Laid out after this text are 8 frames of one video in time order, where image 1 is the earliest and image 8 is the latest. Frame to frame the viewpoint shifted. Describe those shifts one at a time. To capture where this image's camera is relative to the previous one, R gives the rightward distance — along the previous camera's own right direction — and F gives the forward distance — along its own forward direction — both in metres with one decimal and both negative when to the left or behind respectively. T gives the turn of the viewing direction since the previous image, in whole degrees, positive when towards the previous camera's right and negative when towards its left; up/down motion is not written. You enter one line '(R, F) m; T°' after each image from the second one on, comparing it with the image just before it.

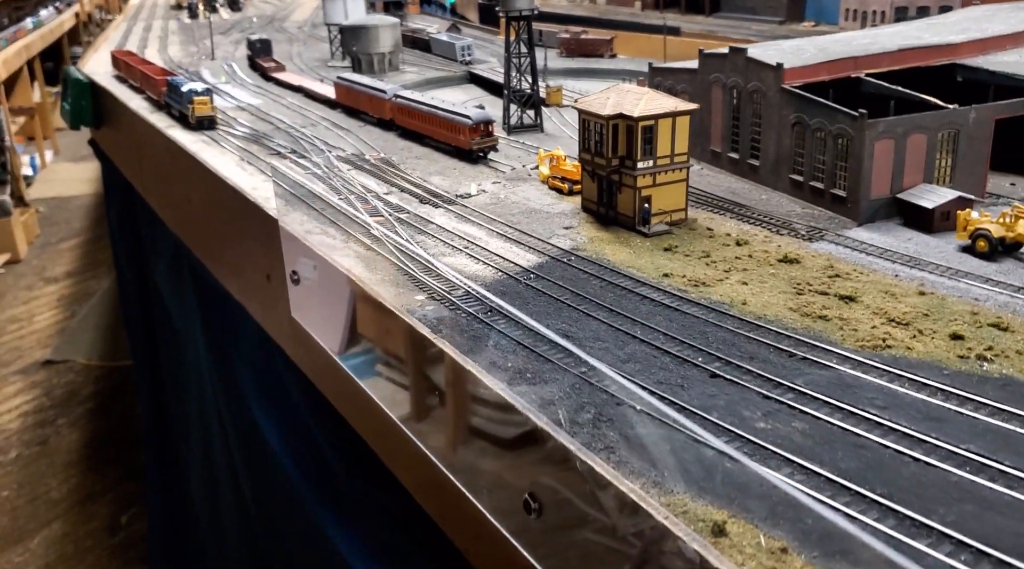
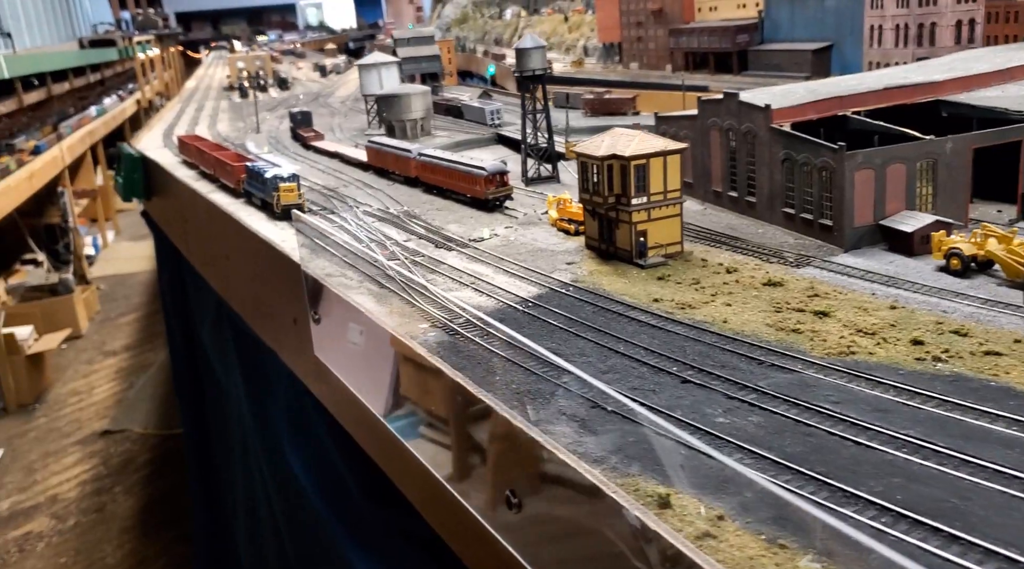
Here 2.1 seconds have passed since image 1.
(+0.9, -1.0) m; -3°
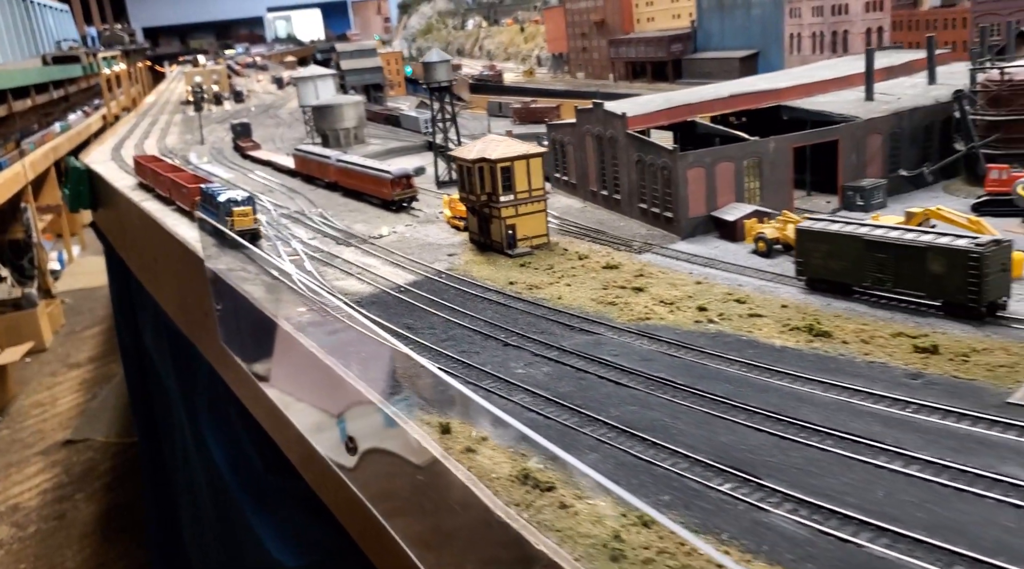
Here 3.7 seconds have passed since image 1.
(+1.9, -2.2) m; +1°
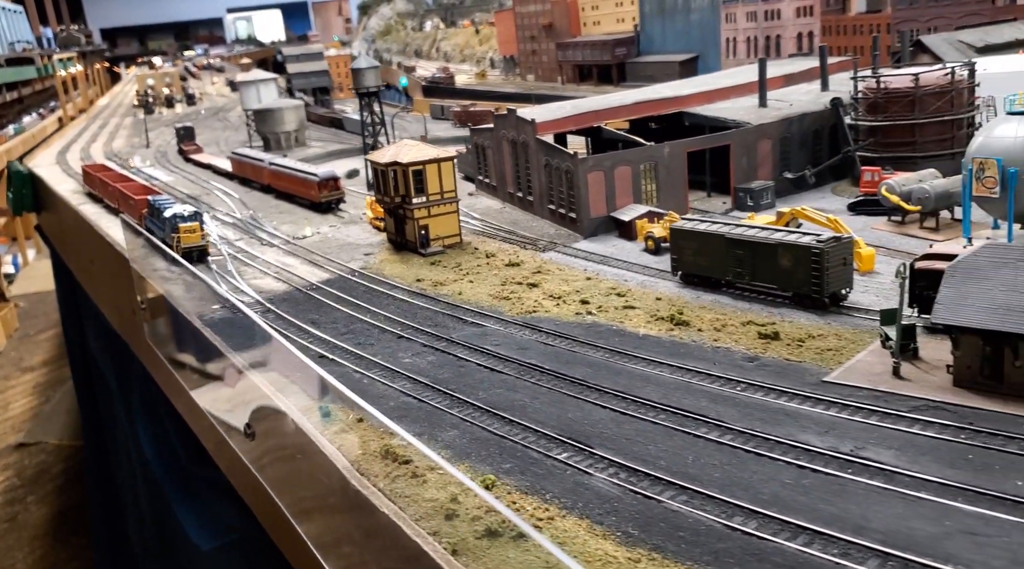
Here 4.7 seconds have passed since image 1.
(+1.2, -1.1) m; +2°
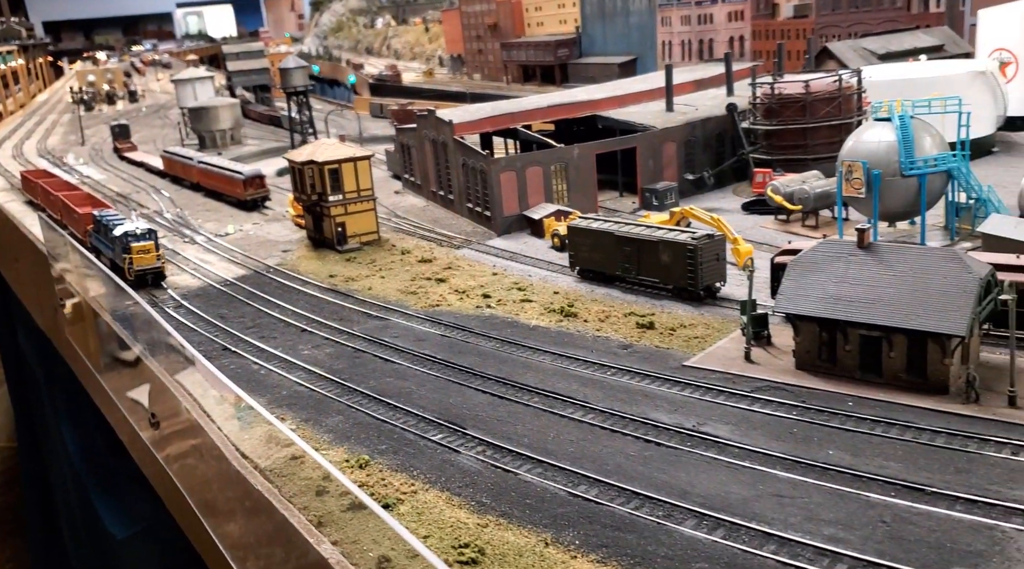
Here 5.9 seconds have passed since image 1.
(+0.9, -0.8) m; +3°
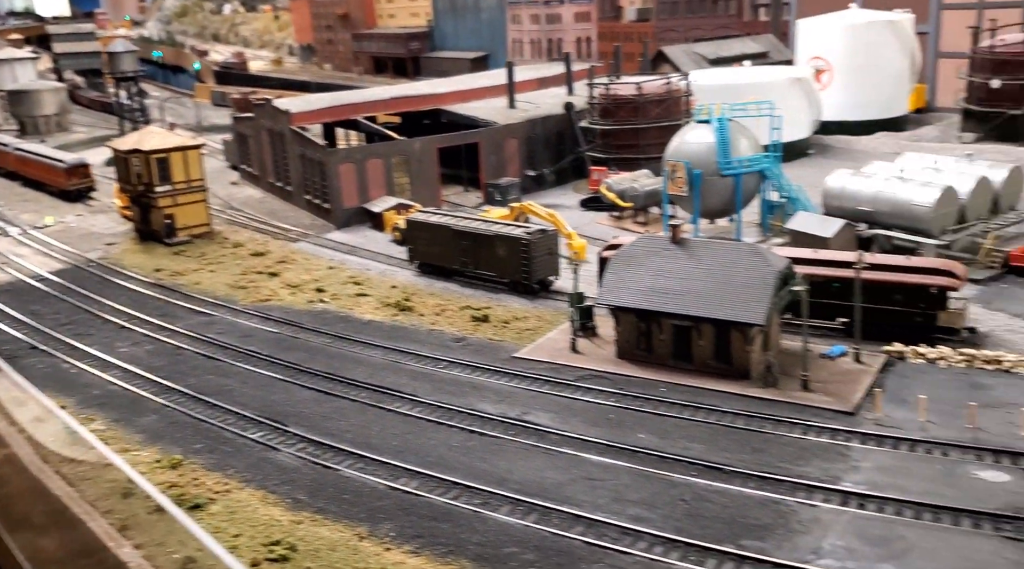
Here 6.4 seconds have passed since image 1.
(+0.4, -0.1) m; +9°
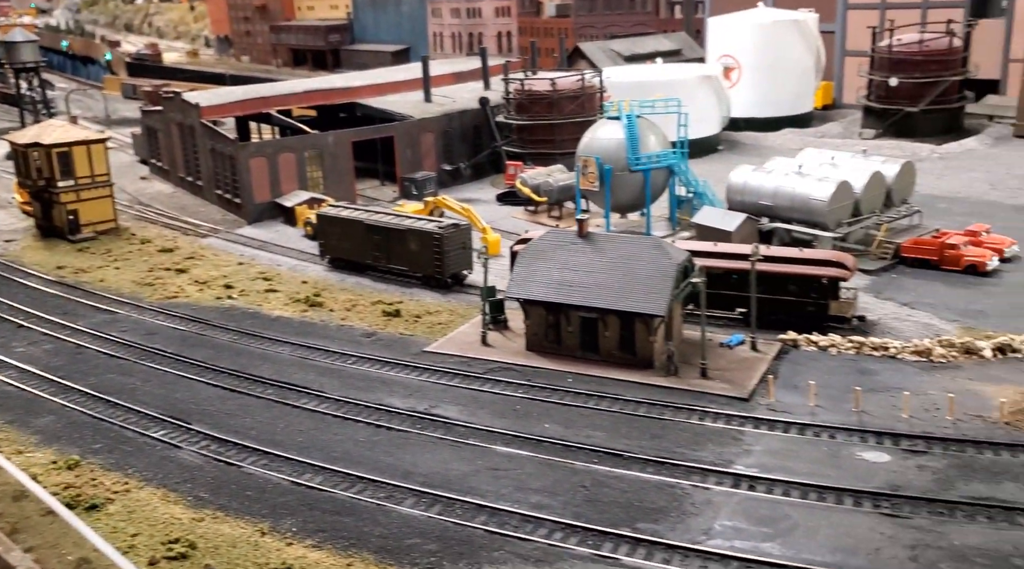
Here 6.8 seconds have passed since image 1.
(+0.2, -0.1) m; +5°
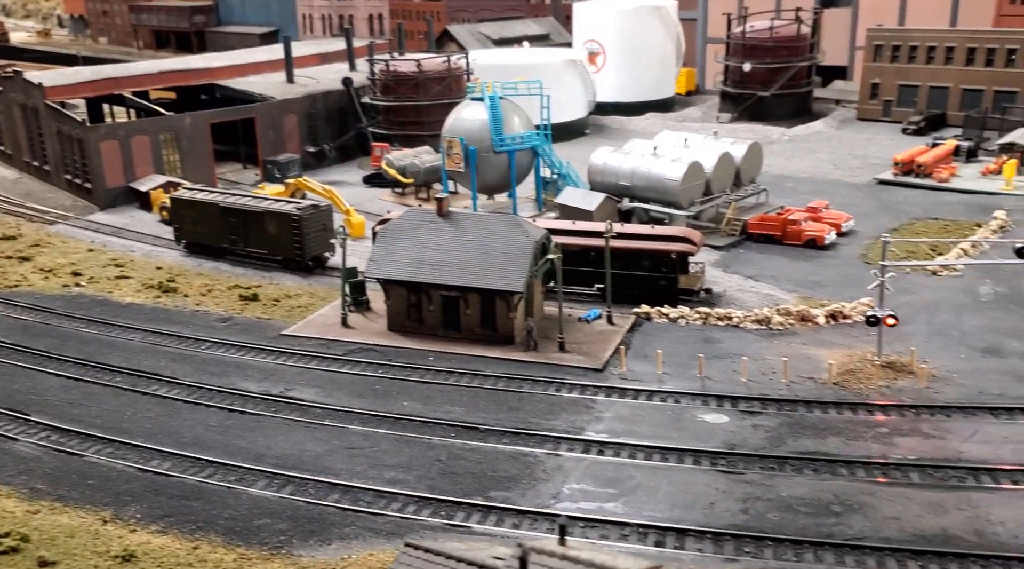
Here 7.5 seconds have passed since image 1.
(+0.3, -0.1) m; +7°
